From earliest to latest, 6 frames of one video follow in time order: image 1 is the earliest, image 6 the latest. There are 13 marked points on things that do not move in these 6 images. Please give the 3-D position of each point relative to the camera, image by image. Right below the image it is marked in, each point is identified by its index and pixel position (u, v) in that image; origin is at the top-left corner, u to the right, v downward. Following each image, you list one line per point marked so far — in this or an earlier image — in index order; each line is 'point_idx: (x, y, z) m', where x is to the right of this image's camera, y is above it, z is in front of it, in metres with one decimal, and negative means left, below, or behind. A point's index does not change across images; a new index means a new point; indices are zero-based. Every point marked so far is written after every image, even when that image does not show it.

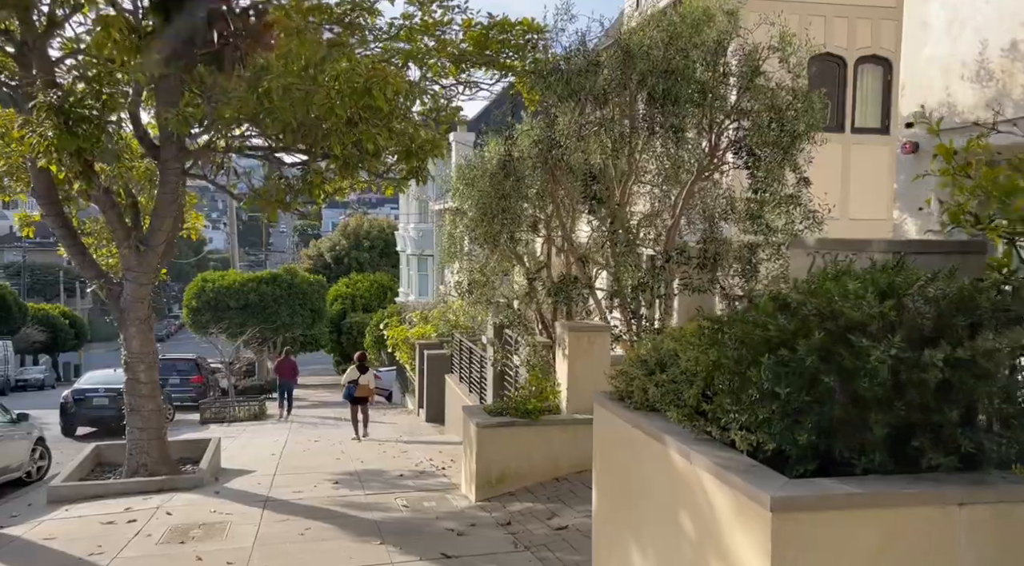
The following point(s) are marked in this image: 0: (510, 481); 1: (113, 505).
0: (0.0, -1.9, +7.9) m
1: (-4.0, -2.2, +8.4) m
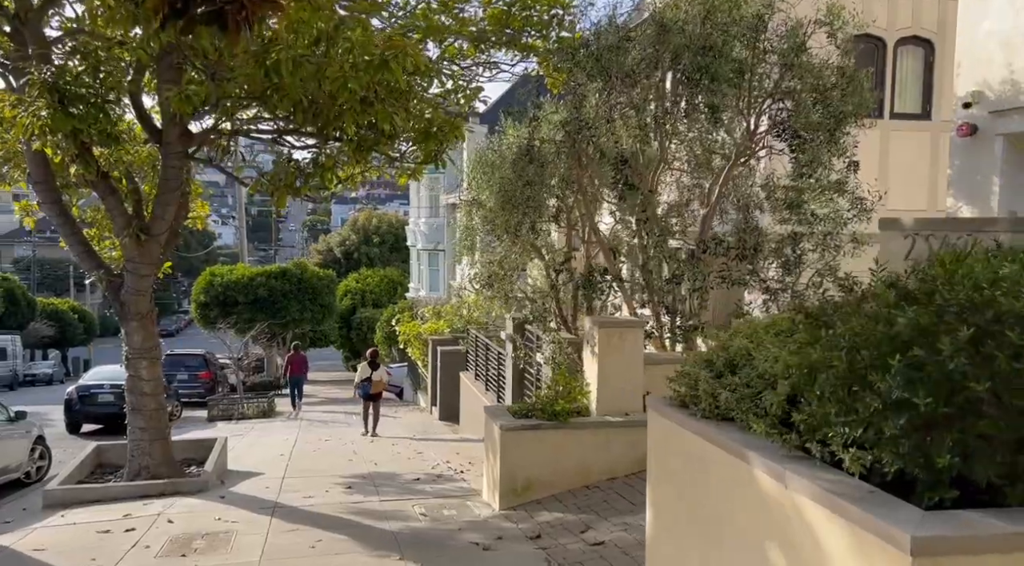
0: (+0.2, -1.8, +7.3) m
1: (-3.8, -2.1, +7.9) m
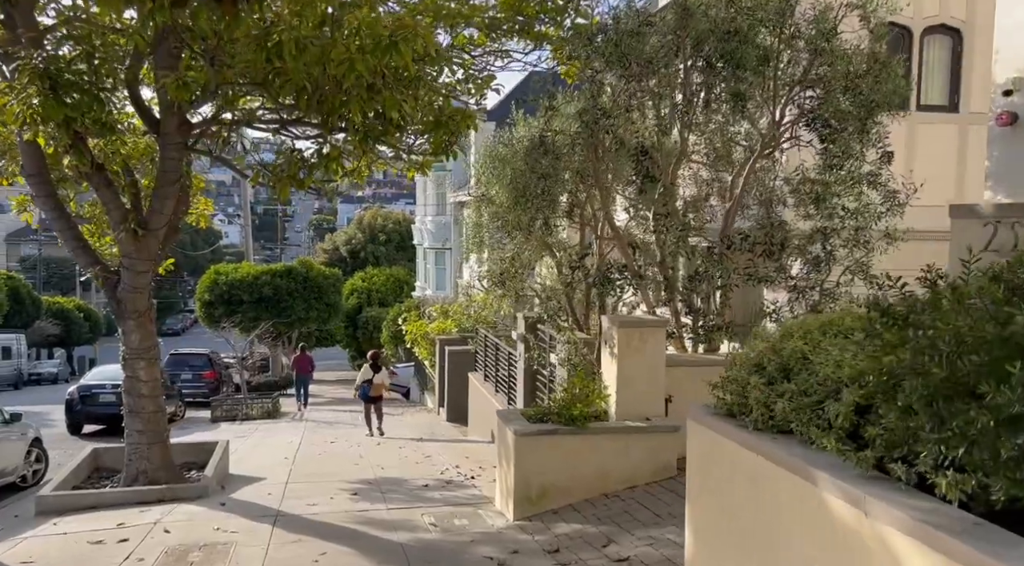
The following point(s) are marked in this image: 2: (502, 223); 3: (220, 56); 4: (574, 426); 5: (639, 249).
0: (+0.3, -1.8, +6.9) m
1: (-3.6, -2.1, +7.5) m
2: (-0.1, +0.8, +11.9) m
3: (-2.5, +1.9, +7.1) m
4: (+0.5, -1.2, +7.0) m
5: (+1.3, +0.4, +8.8) m
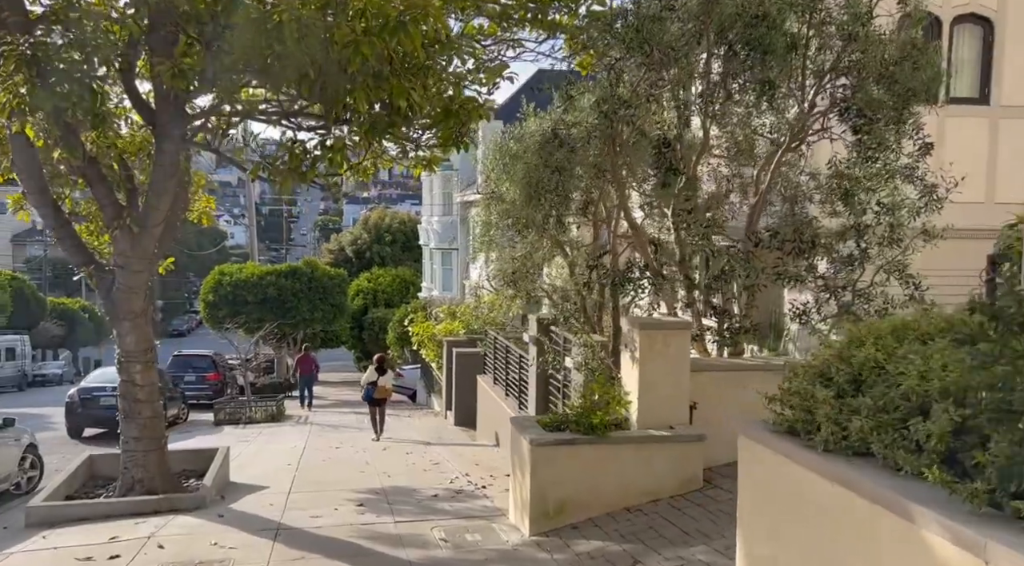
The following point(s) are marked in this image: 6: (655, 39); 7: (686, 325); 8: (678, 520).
0: (+0.5, -1.8, +6.5) m
1: (-3.5, -2.1, +7.1) m
2: (0.0, +0.8, +11.4) m
3: (-2.4, +1.9, +6.7) m
4: (+0.6, -1.2, +6.6) m
5: (+1.5, +0.4, +8.4) m
6: (+1.3, +2.2, +7.5) m
7: (+1.4, -0.3, +6.8) m
8: (+1.2, -1.7, +6.1) m
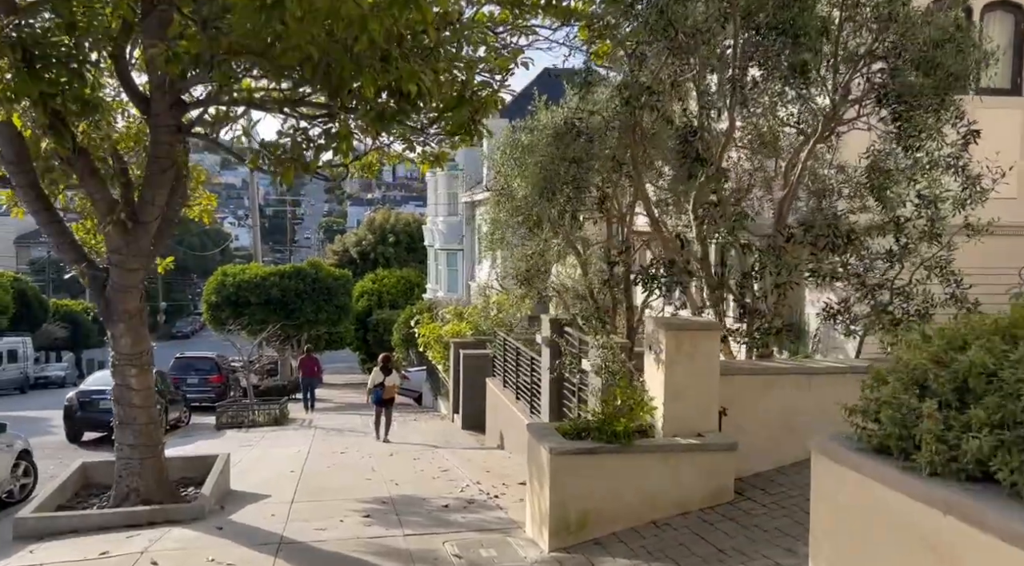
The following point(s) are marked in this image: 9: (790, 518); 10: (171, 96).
0: (+0.6, -1.7, +6.1) m
1: (-3.4, -2.1, +6.7) m
2: (+0.2, +0.8, +11.0) m
3: (-2.2, +1.9, +6.3) m
4: (+0.8, -1.2, +6.1) m
5: (+1.6, +0.4, +7.9) m
6: (+1.4, +2.2, +7.1) m
7: (+1.5, -0.3, +6.4) m
8: (+1.3, -1.7, +5.6) m
9: (+1.9, -1.6, +5.7) m
10: (-3.0, +1.7, +7.4) m
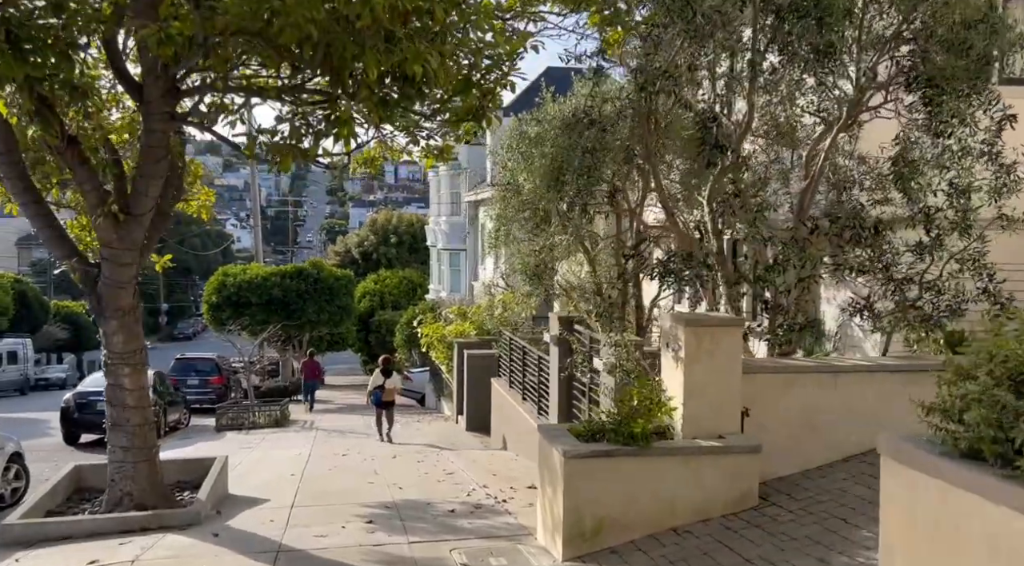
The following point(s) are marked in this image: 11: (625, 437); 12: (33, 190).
0: (+0.7, -1.7, +5.7) m
1: (-3.3, -2.1, +6.4) m
2: (+0.3, +0.9, +10.7) m
3: (-2.2, +2.0, +6.0) m
4: (+0.8, -1.1, +5.8) m
5: (+1.7, +0.4, +7.6) m
6: (+1.5, +2.3, +6.8) m
7: (+1.6, -0.3, +6.1) m
8: (+1.4, -1.6, +5.3) m
9: (+2.0, -1.5, +5.3) m
10: (-2.9, +1.7, +7.1) m
11: (+0.8, -1.1, +5.8) m
12: (-4.4, +0.8, +7.6) m
